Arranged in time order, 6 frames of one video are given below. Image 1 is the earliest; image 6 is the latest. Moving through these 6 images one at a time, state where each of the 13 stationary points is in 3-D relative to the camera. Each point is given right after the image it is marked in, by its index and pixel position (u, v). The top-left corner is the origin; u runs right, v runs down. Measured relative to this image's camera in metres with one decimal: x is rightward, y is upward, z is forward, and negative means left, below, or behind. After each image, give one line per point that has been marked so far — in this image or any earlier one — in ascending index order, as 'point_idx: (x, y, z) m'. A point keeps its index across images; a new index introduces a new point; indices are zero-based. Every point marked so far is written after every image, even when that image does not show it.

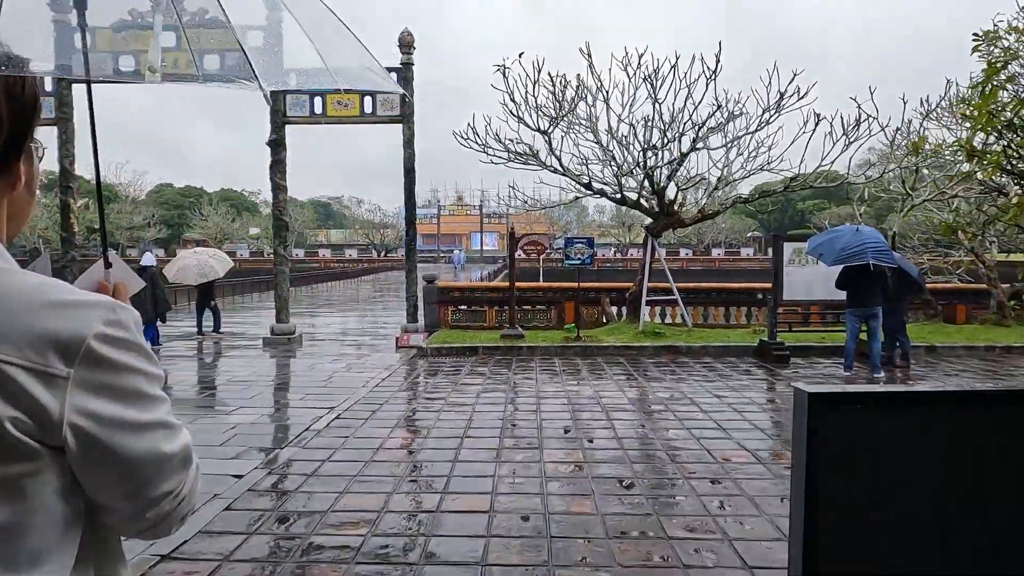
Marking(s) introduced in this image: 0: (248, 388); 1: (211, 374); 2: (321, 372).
0: (-3.0, -1.1, +7.6) m
1: (-3.9, -1.1, +8.6) m
2: (-2.4, -1.1, +8.5) m
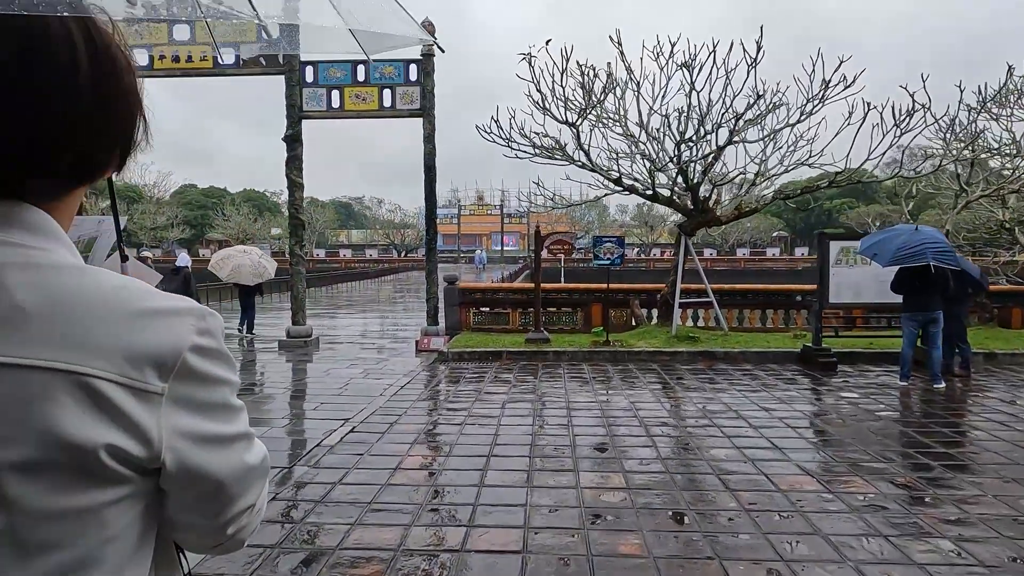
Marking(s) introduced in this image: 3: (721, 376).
0: (-2.7, -1.2, +7.2) m
1: (-3.5, -1.1, +8.2) m
2: (-2.1, -1.1, +8.1) m
3: (+2.6, -1.1, +8.2) m
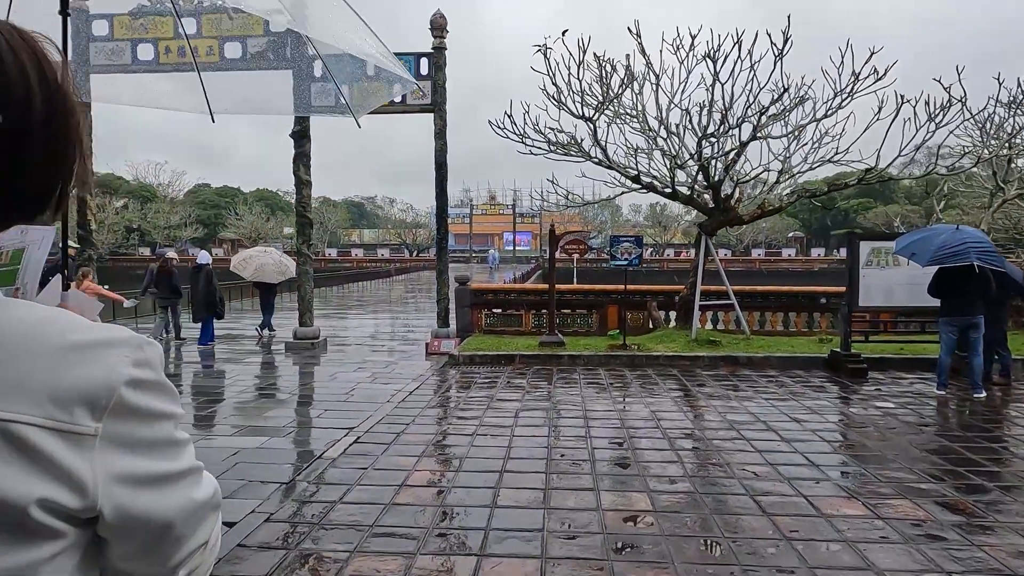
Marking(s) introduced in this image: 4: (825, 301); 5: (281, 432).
0: (-2.6, -1.2, +6.9) m
1: (-3.4, -1.1, +7.9) m
2: (-2.0, -1.1, +7.8) m
3: (+2.7, -1.1, +7.8) m
4: (+4.8, -0.2, +10.3) m
5: (-1.9, -1.2, +5.5) m
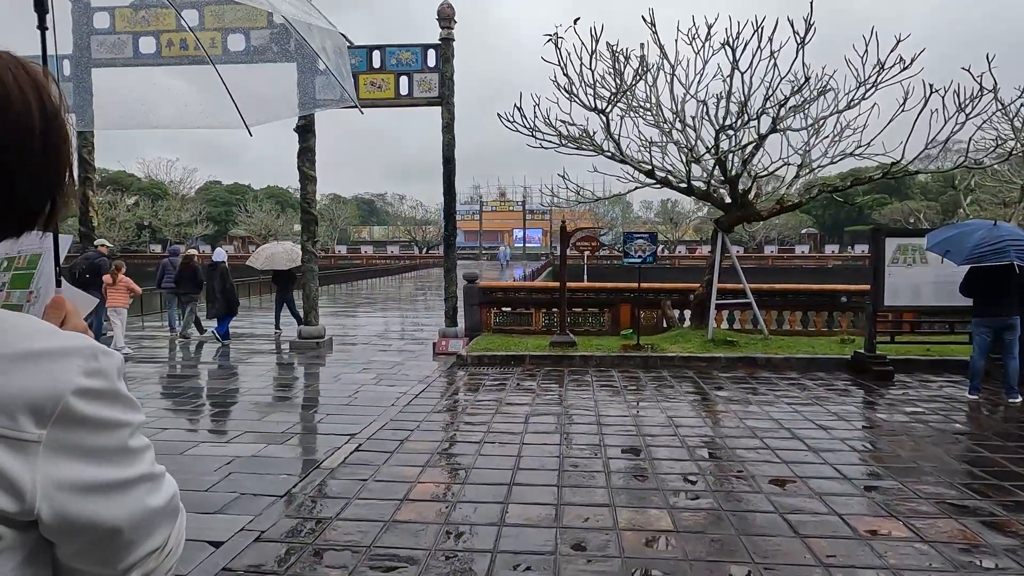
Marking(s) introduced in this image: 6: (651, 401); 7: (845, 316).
0: (-2.5, -1.2, +6.6) m
1: (-3.3, -1.1, +7.7) m
2: (-1.9, -1.1, +7.5) m
3: (+2.8, -1.1, +7.5) m
4: (+5.0, -0.2, +10.0) m
5: (-1.8, -1.2, +5.2) m
6: (+1.4, -1.2, +6.9) m
7: (+5.0, -0.4, +10.1) m
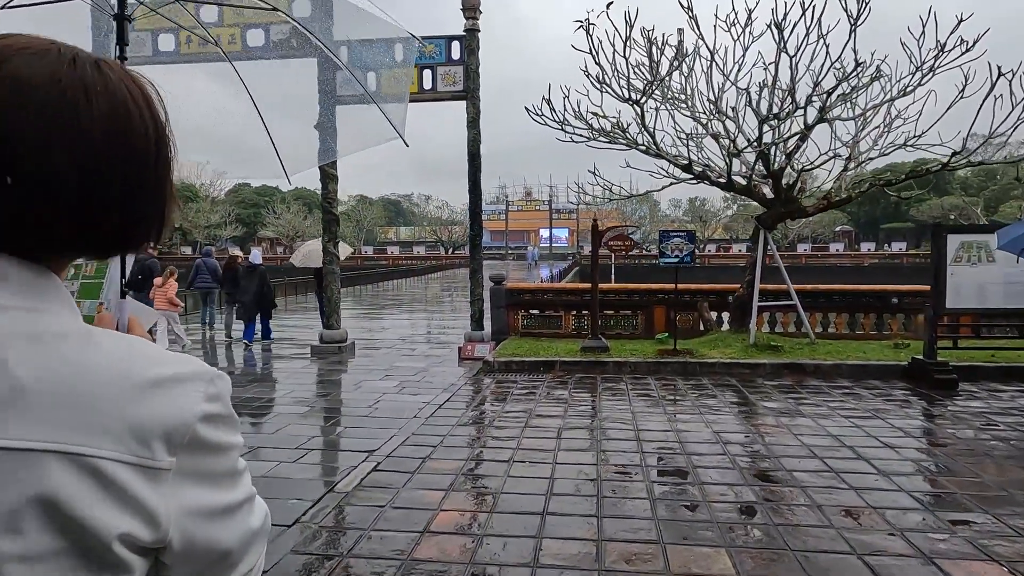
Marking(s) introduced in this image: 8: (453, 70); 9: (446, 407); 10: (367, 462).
0: (-2.2, -1.2, +6.3) m
1: (-2.9, -1.2, +7.4) m
2: (-1.5, -1.1, +7.2) m
3: (+3.2, -1.1, +6.9) m
4: (+5.4, -0.2, +9.3) m
5: (-1.6, -1.2, +4.9) m
6: (+1.7, -1.2, +6.4) m
7: (+5.4, -0.4, +9.4) m
8: (-0.8, +3.0, +9.3) m
9: (-0.6, -1.1, +6.4) m
10: (-1.0, -1.2, +4.6) m
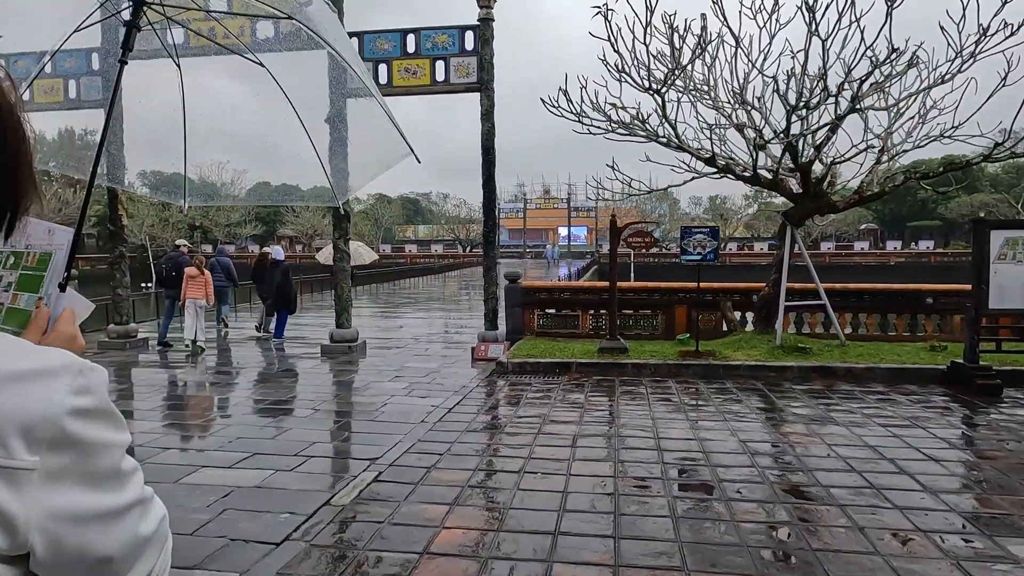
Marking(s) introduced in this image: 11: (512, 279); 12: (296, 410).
0: (-2.1, -1.2, +6.0) m
1: (-2.8, -1.1, +7.2) m
2: (-1.4, -1.1, +6.9) m
3: (+3.3, -1.1, +6.5) m
4: (+5.6, -0.2, +8.9) m
5: (-1.5, -1.2, +4.6) m
6: (+1.8, -1.2, +6.0) m
7: (+5.6, -0.4, +9.0) m
8: (-0.6, +3.1, +9.0) m
9: (-0.5, -1.1, +6.1) m
10: (-0.9, -1.2, +4.3) m
11: (0.0, +0.1, +9.8) m
12: (-2.0, -1.2, +6.3) m
